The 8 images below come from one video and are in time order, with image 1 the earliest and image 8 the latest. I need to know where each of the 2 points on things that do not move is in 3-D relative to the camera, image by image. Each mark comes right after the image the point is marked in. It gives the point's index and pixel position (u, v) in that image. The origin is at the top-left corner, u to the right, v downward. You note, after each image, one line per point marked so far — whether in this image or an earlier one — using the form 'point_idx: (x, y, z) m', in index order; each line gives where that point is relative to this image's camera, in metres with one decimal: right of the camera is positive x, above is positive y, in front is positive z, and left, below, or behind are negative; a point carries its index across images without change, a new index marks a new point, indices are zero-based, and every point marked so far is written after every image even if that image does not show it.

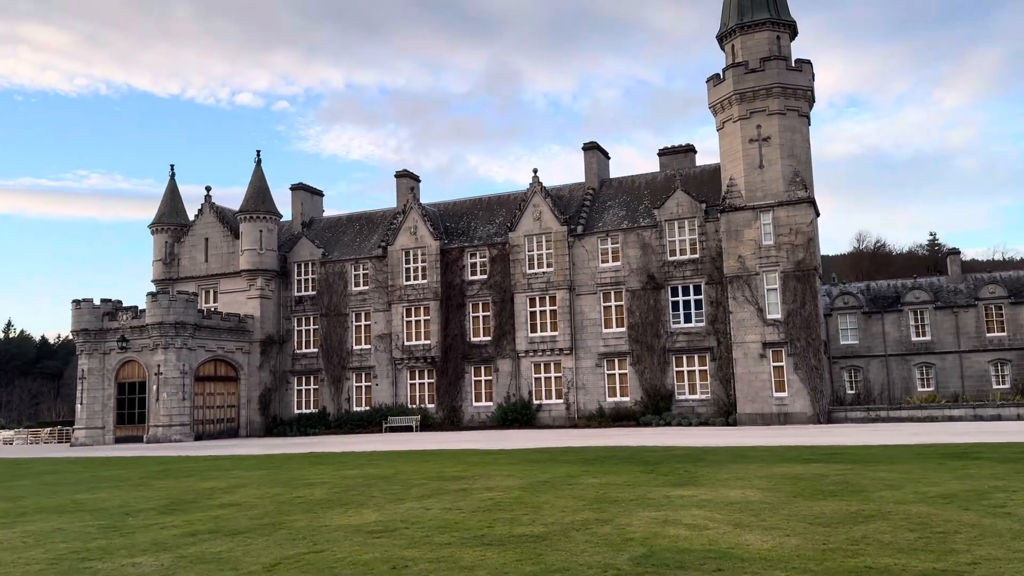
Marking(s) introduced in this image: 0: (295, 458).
0: (-5.3, -4.1, +20.1) m
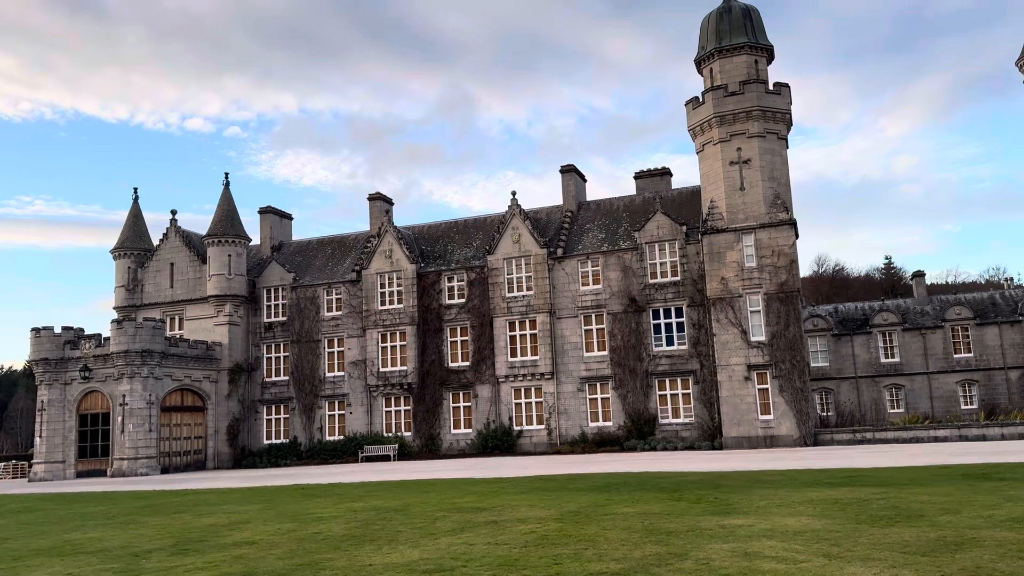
0: (-5.2, -4.6, +19.1) m
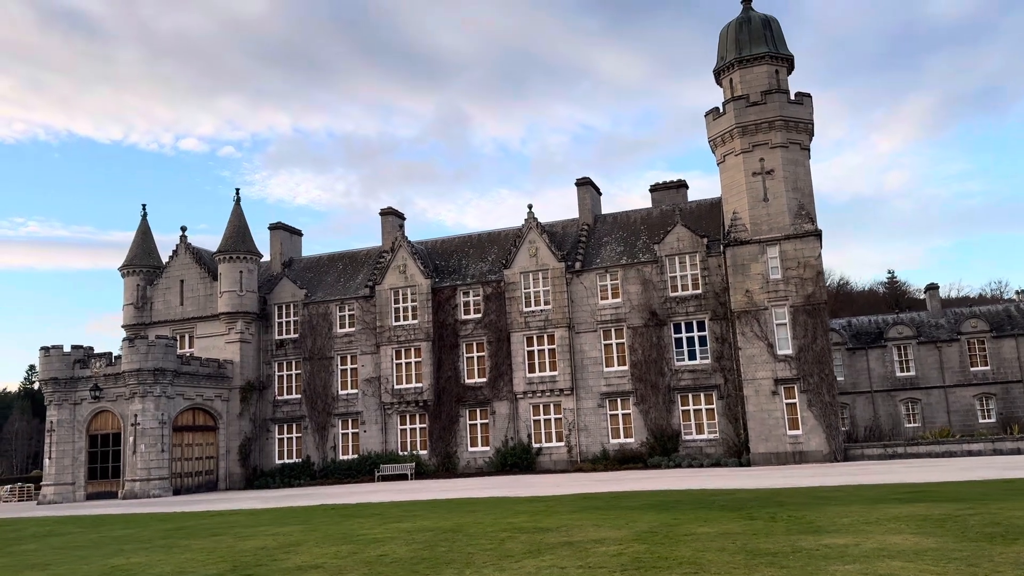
0: (-4.3, -4.9, +18.4) m
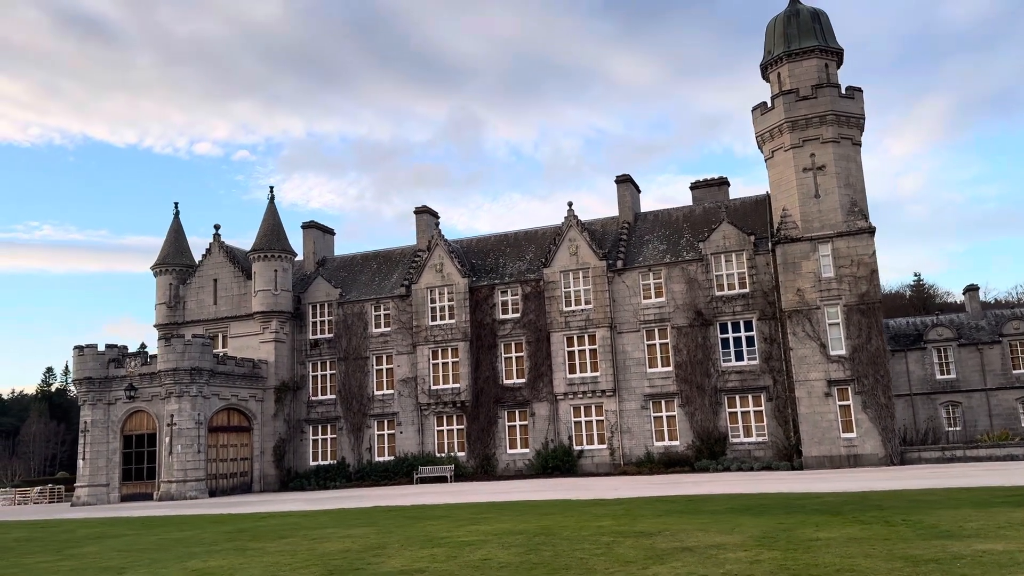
0: (-2.9, -4.8, +17.7) m
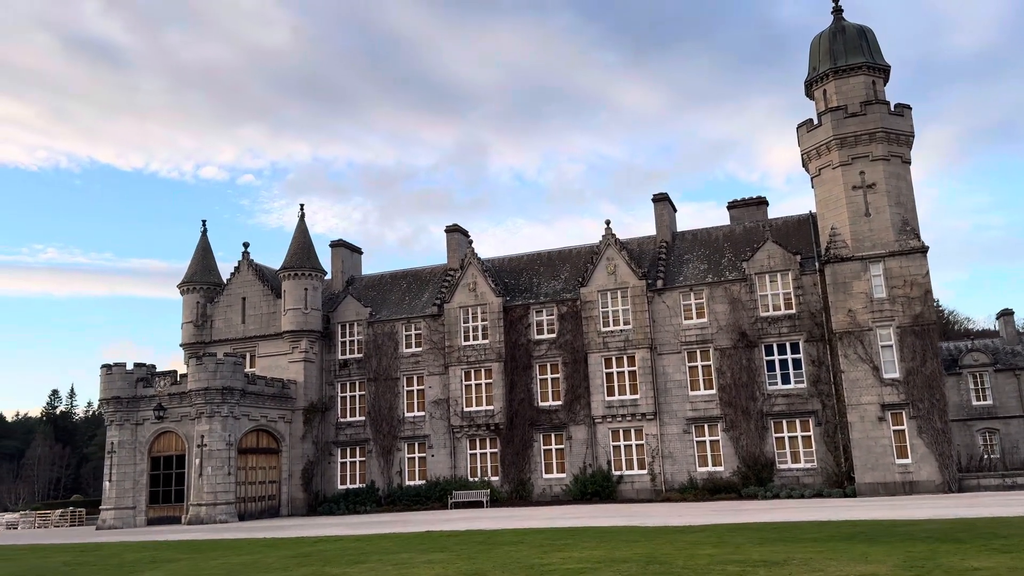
0: (-1.4, -5.0, +16.7) m
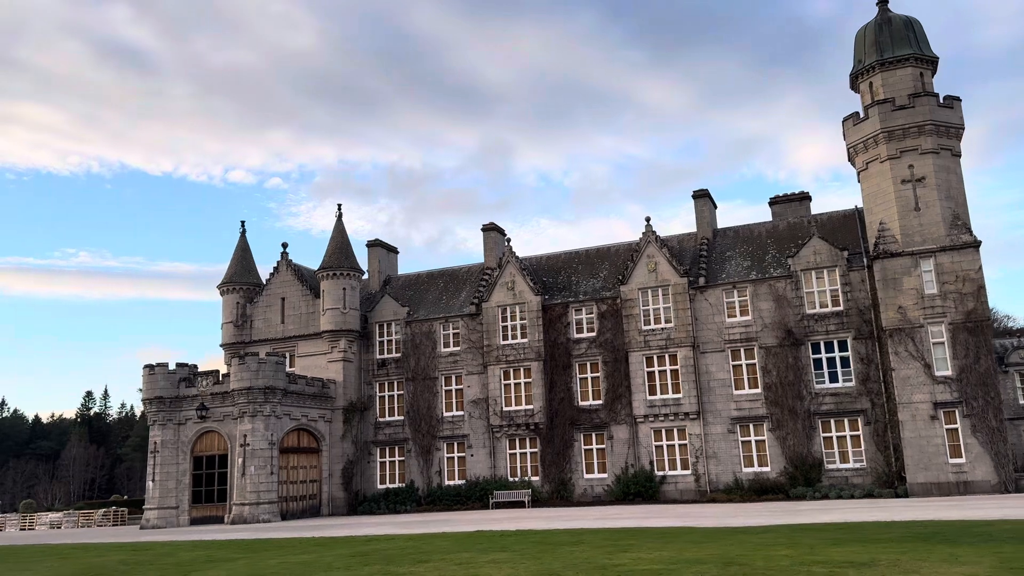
0: (-0.3, -5.0, +16.5) m
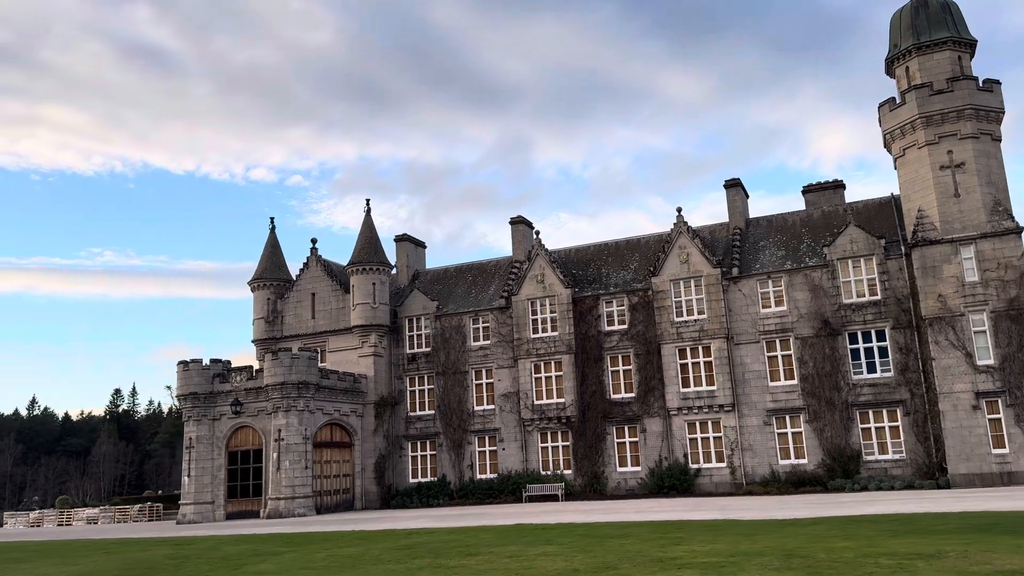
0: (+0.6, -4.8, +16.4) m
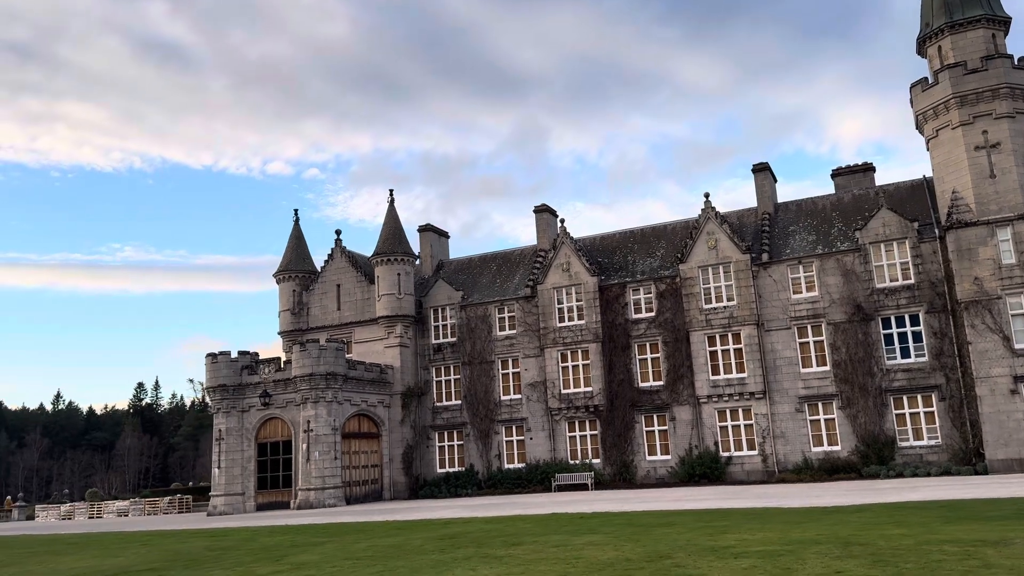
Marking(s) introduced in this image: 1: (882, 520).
0: (+1.4, -4.5, +16.2) m
1: (+5.7, -3.6, +12.8) m
